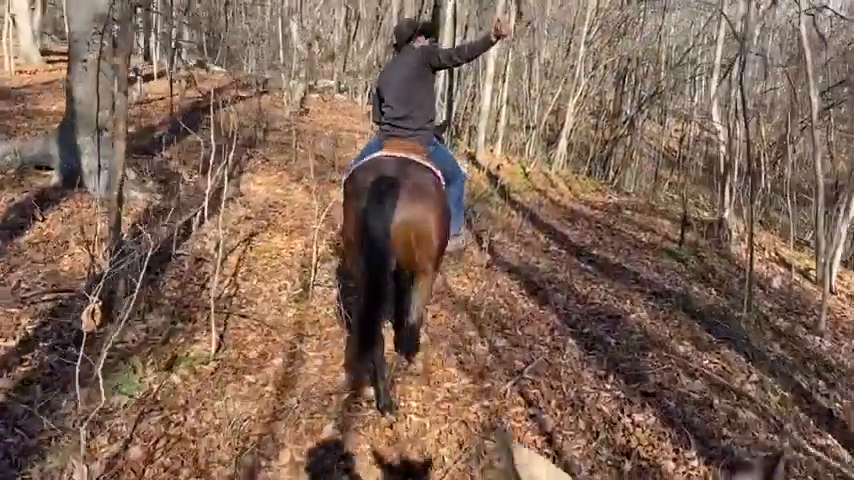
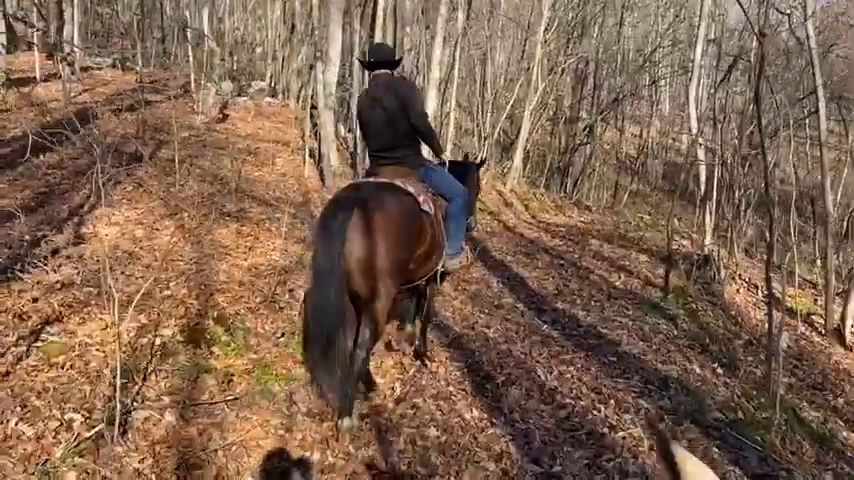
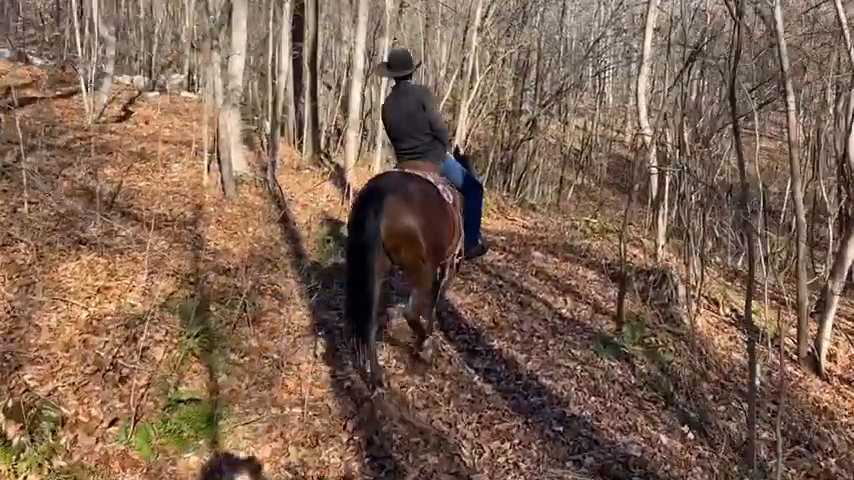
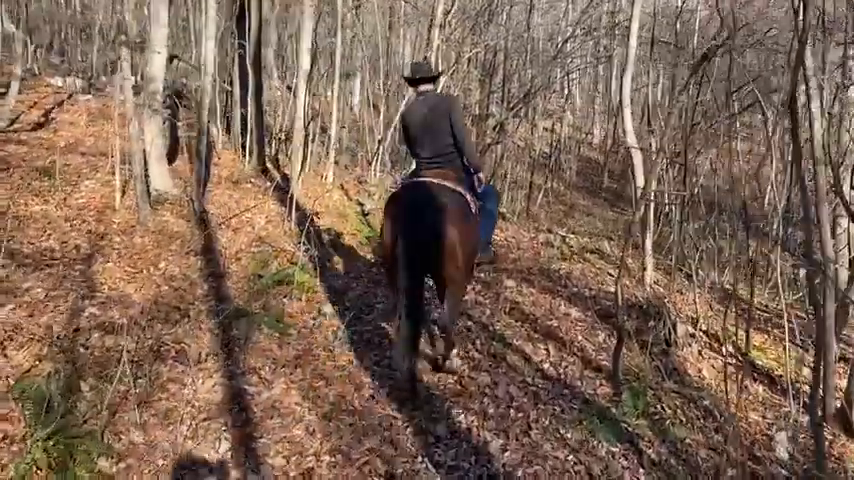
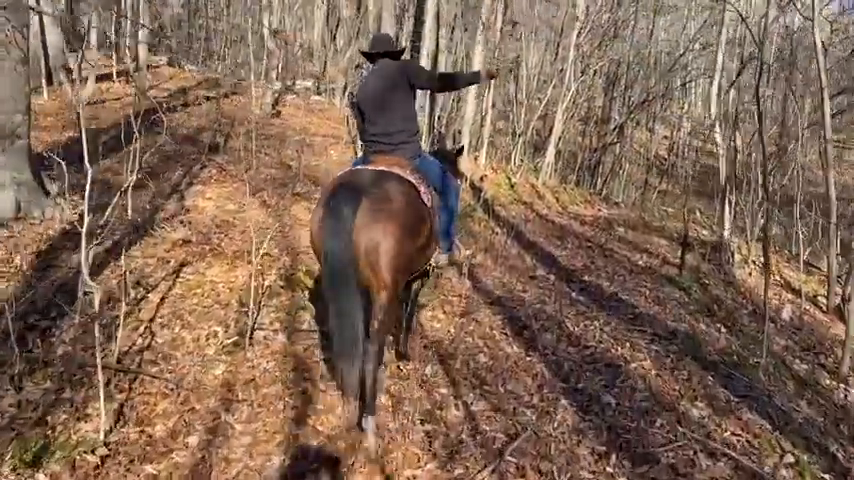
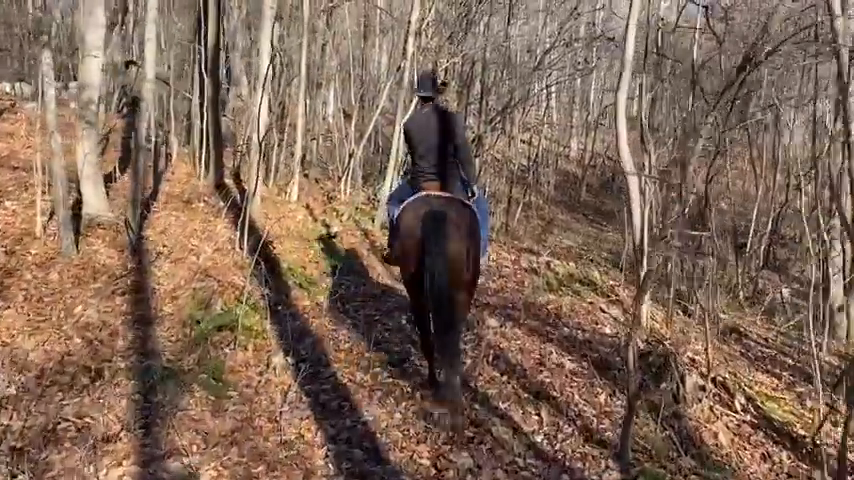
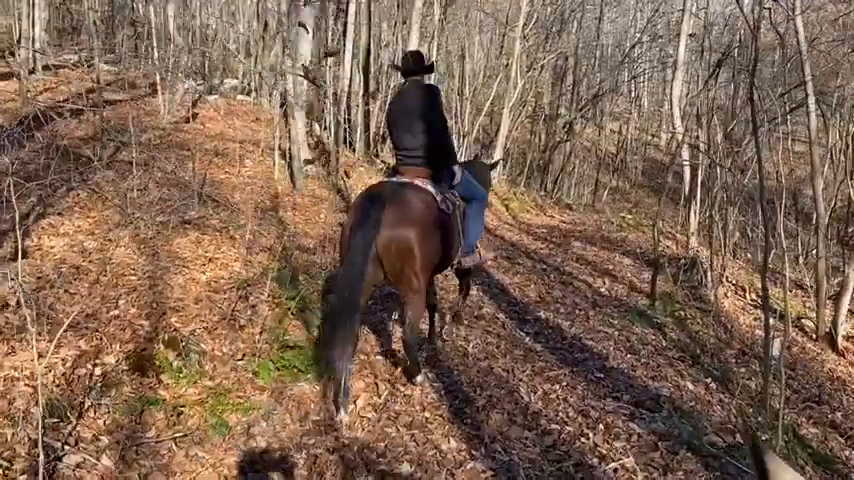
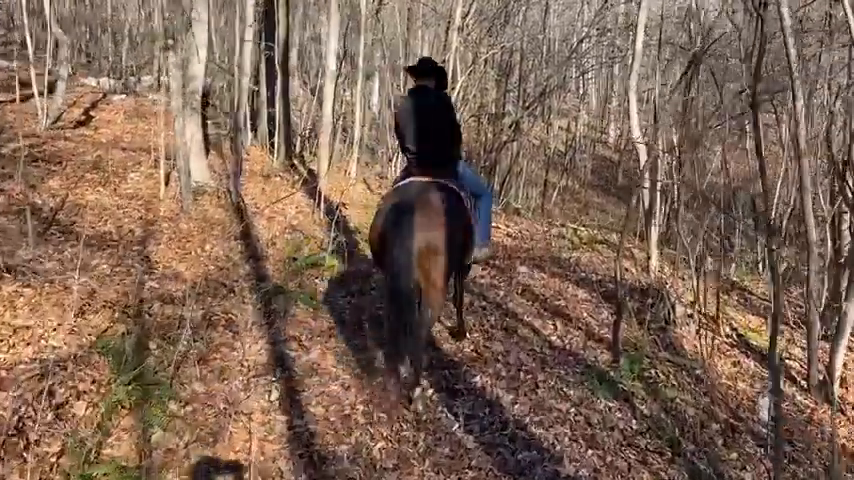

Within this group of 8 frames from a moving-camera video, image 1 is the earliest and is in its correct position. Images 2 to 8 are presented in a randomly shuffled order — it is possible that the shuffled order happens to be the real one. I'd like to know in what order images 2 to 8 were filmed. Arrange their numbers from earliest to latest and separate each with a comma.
5, 2, 7, 3, 8, 4, 6
